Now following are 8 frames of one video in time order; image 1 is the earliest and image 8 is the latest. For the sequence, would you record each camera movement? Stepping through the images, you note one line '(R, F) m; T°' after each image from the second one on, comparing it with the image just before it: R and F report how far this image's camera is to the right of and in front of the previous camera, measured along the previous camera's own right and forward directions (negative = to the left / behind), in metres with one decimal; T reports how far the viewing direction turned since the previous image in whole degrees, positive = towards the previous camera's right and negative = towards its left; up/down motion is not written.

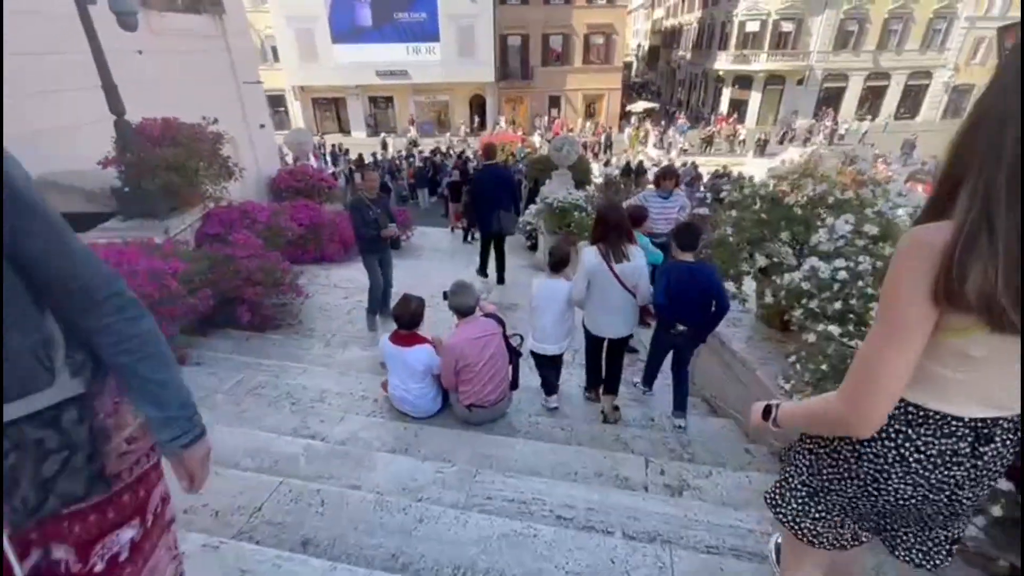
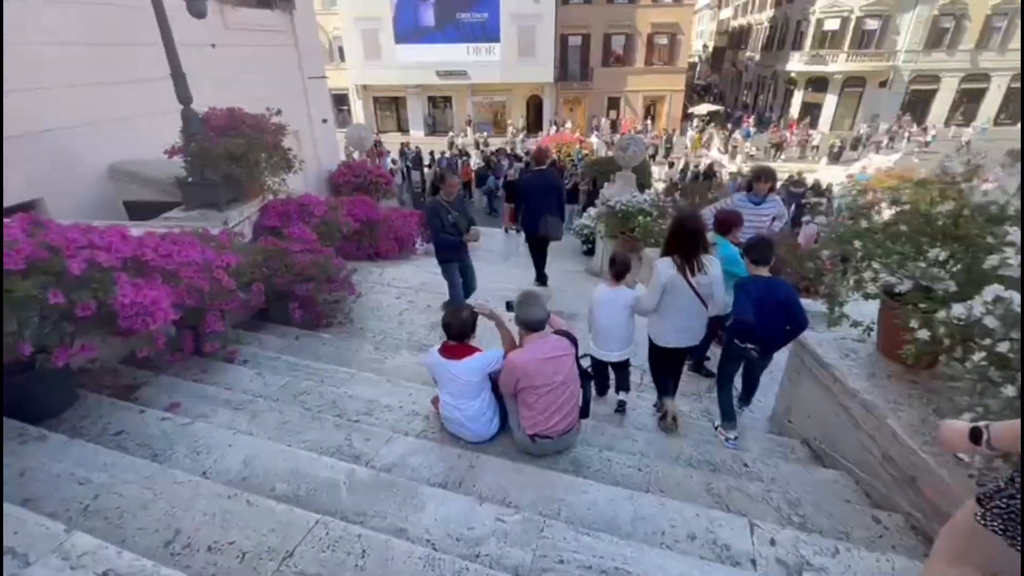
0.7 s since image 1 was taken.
(-0.1, +0.4) m; -6°
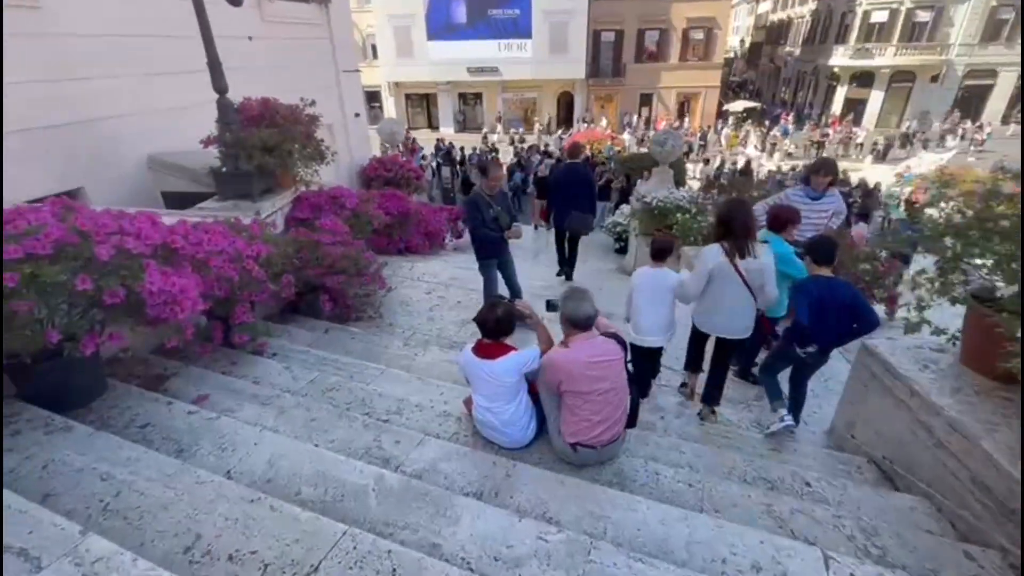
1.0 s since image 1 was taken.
(-0.1, +0.2) m; -3°
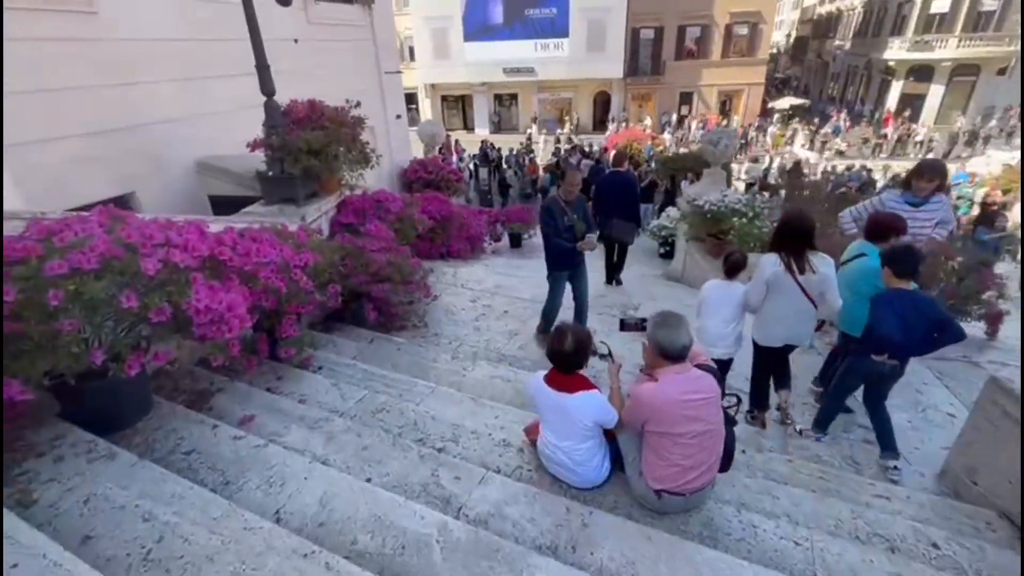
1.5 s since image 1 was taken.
(-0.2, +0.2) m; -4°
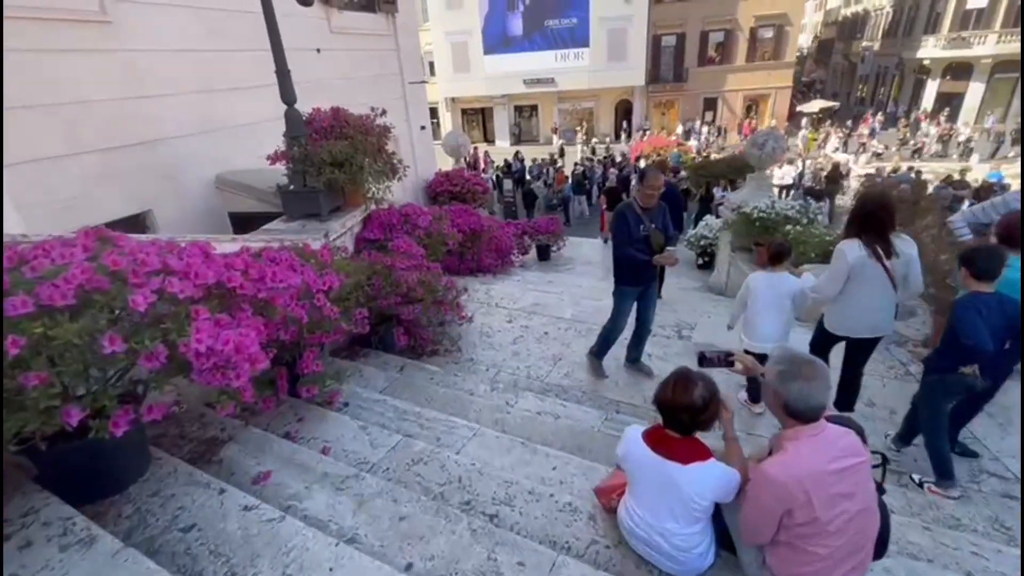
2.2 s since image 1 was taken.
(-0.2, +0.4) m; -2°
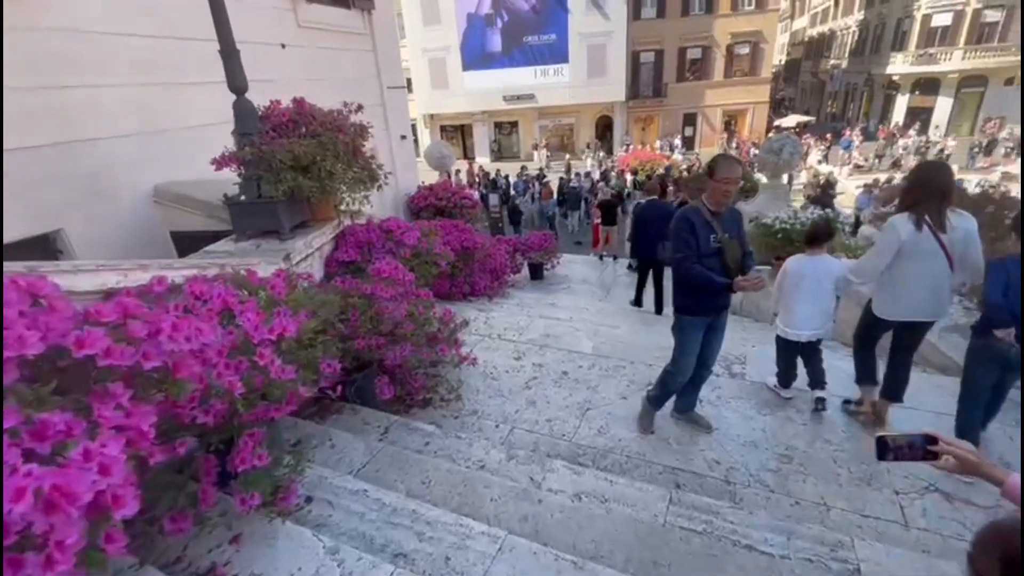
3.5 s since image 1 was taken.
(-0.2, +0.8) m; +2°
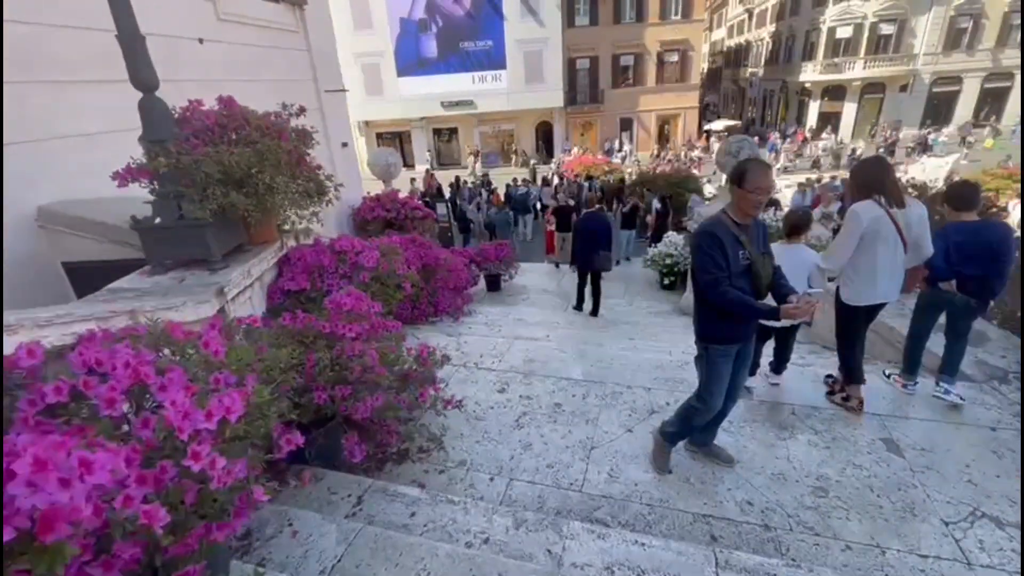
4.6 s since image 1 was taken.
(-0.2, +0.4) m; +7°
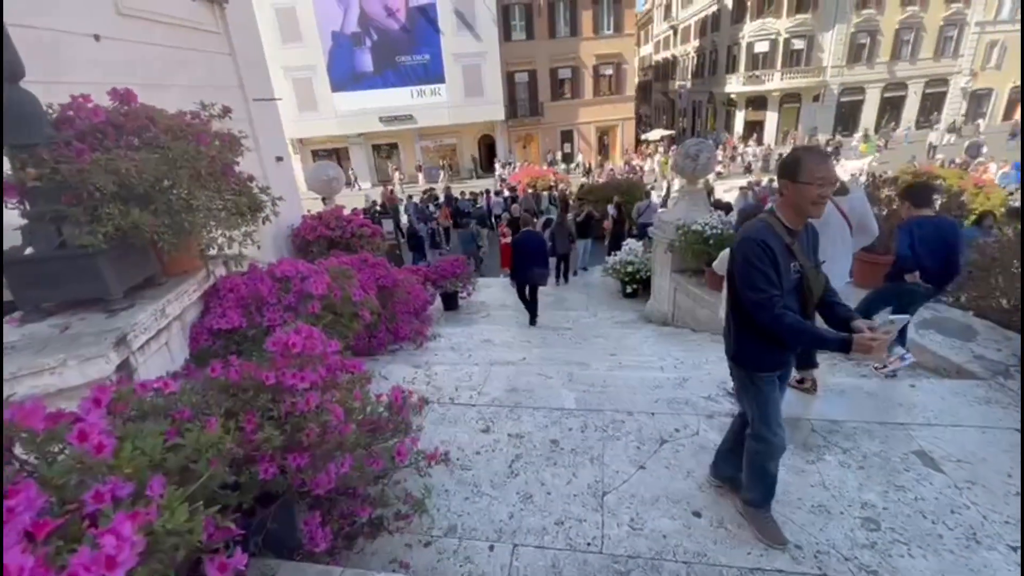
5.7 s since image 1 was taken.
(-0.2, +0.4) m; +6°
